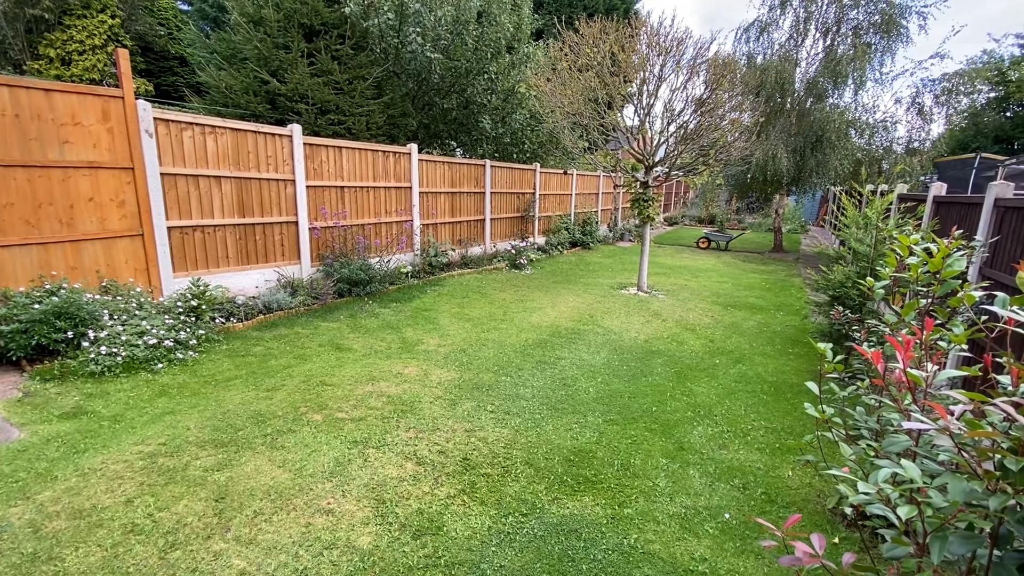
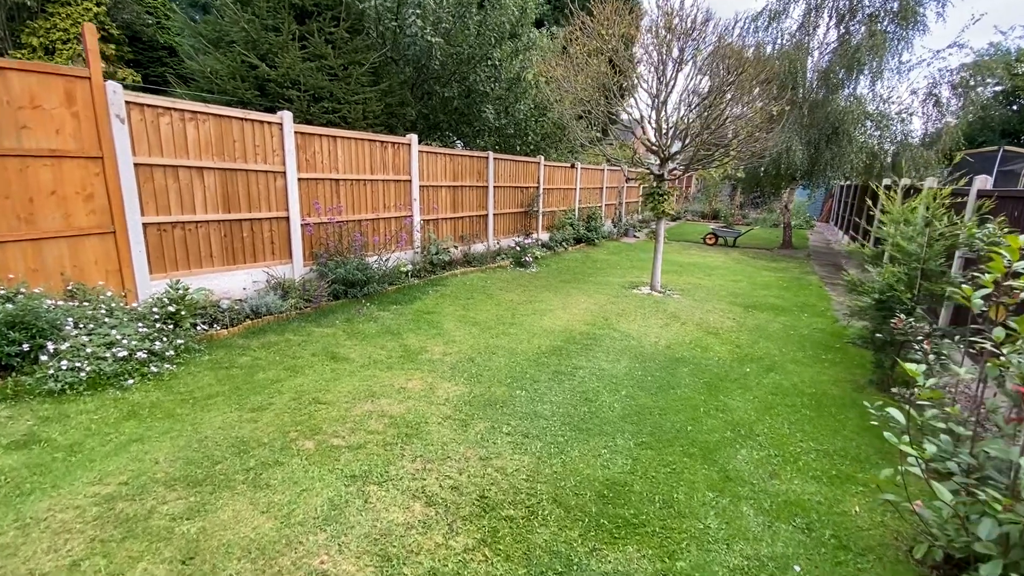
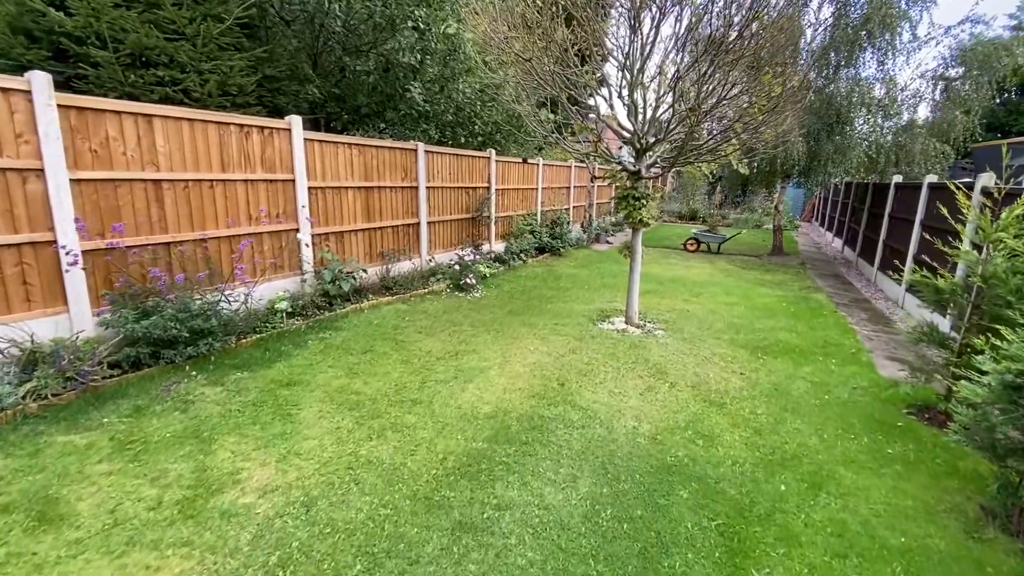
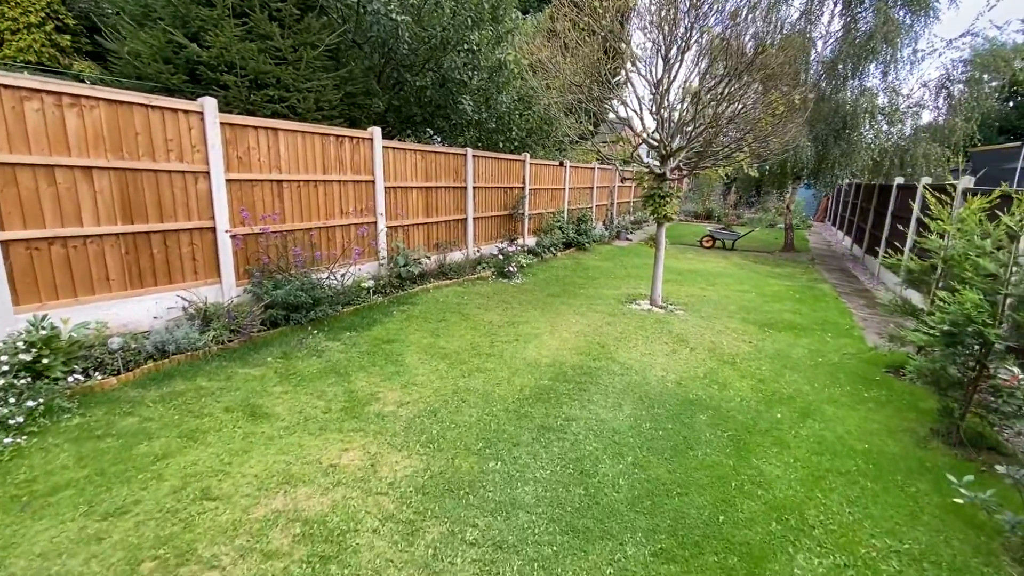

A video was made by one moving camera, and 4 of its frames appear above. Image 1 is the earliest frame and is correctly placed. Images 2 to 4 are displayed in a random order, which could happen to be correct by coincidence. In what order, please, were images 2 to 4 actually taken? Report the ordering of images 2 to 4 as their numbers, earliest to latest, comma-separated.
2, 4, 3
